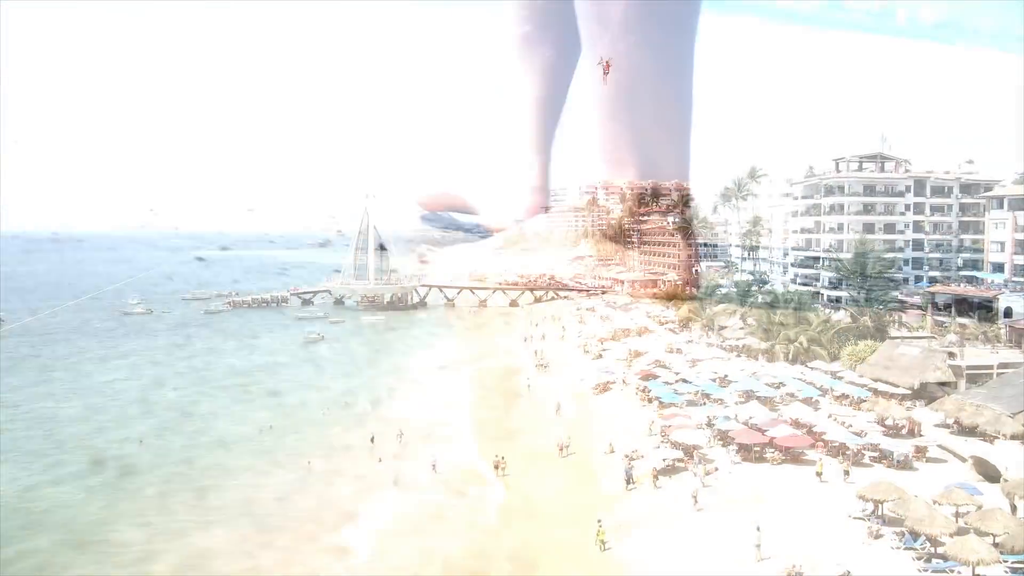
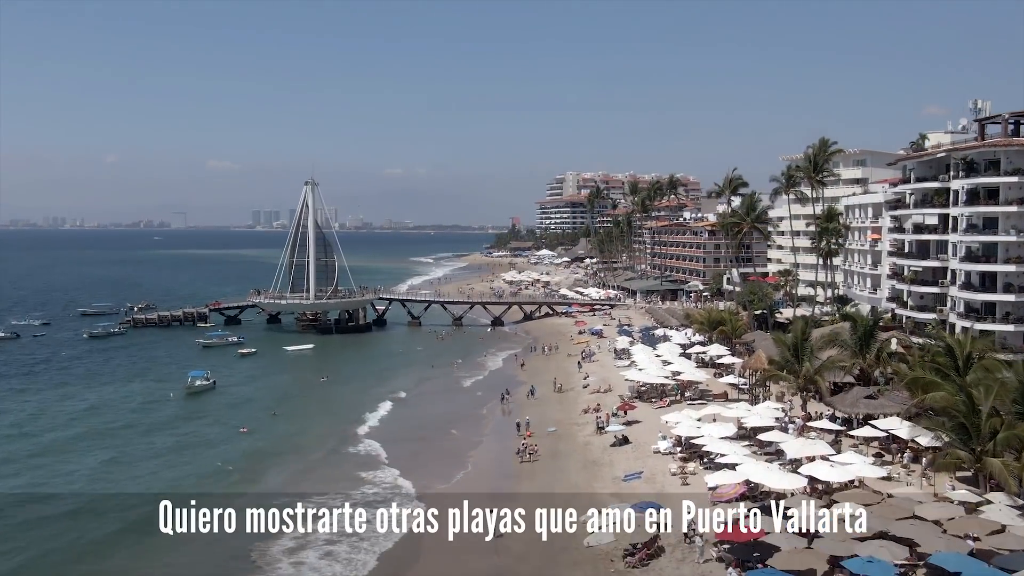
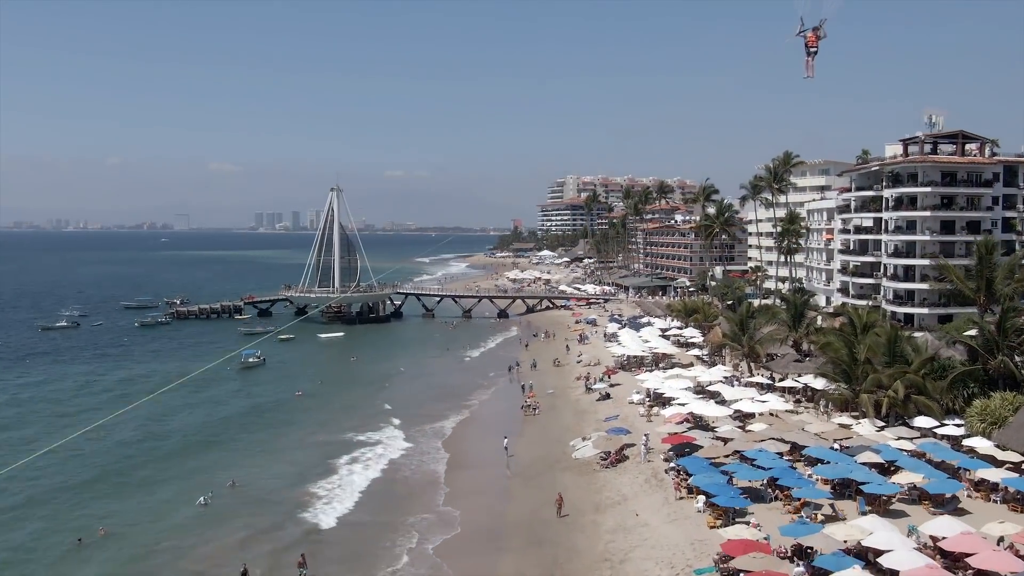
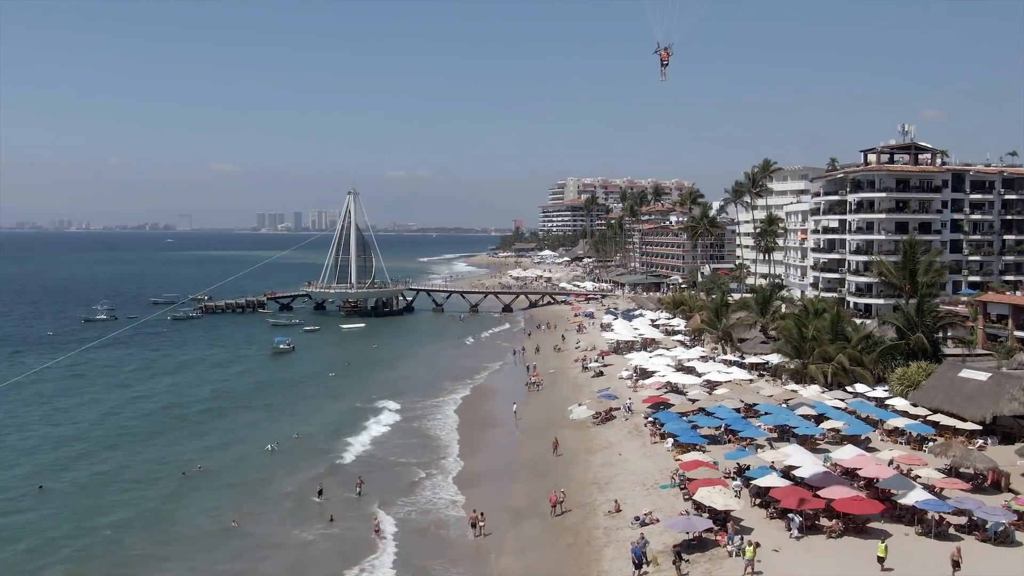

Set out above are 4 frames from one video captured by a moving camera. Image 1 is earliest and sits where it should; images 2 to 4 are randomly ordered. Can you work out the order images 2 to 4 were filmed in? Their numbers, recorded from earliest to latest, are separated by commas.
4, 3, 2
